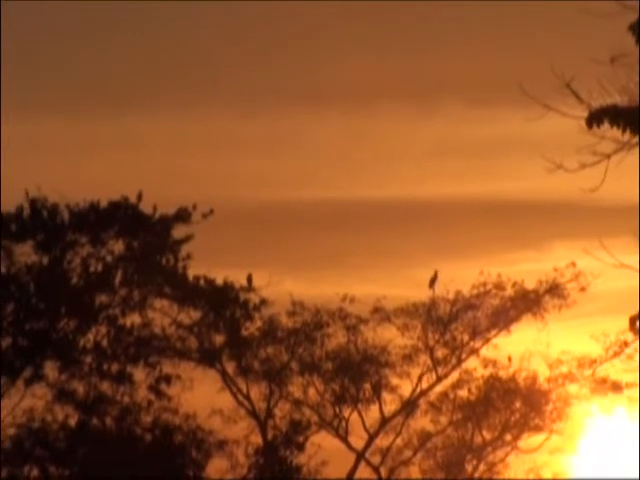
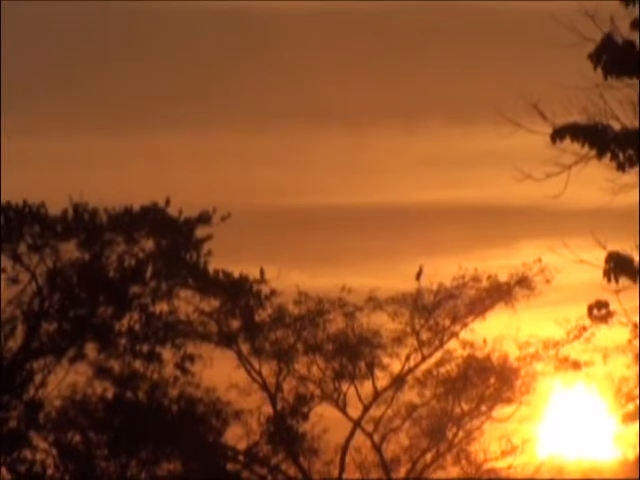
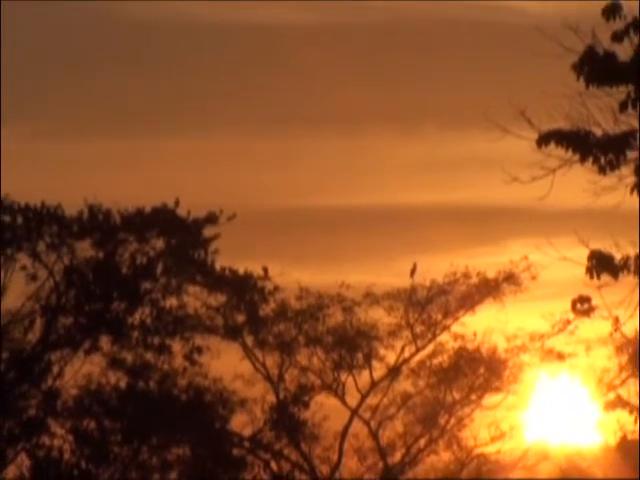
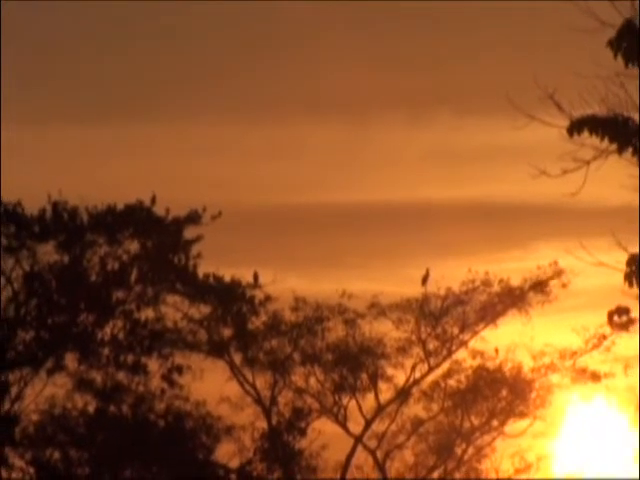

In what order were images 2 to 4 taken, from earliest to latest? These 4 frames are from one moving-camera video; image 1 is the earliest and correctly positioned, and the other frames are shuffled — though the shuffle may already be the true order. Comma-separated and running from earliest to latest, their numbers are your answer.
4, 2, 3
